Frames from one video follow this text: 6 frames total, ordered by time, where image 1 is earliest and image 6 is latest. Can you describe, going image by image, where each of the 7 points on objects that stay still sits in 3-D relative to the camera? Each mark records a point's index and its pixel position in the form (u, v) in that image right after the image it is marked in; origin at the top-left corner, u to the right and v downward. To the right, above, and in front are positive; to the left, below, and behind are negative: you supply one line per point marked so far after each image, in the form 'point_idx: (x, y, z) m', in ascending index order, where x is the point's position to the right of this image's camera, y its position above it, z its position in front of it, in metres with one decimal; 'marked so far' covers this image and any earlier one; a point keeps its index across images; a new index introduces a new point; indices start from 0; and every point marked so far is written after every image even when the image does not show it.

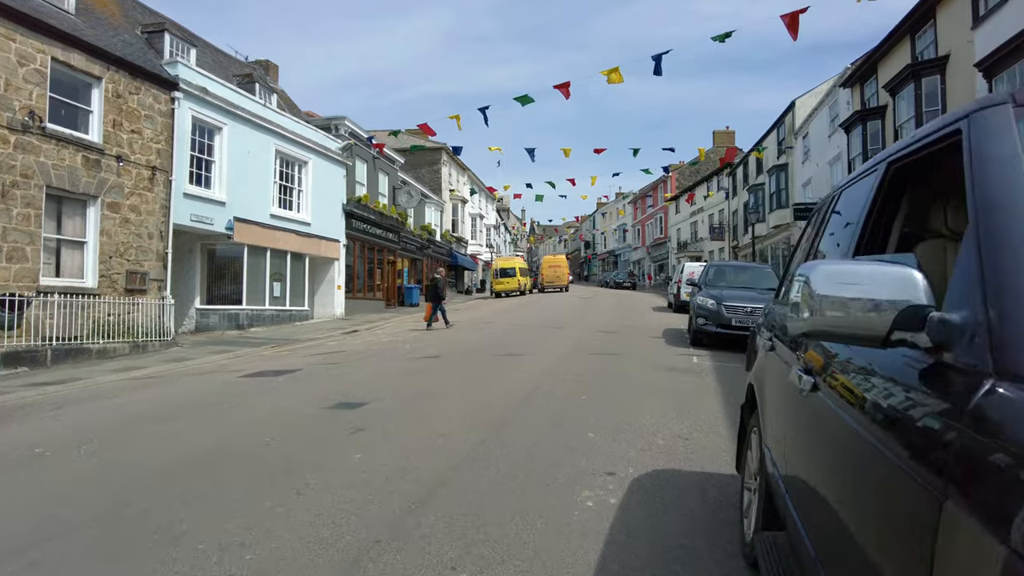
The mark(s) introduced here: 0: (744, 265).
0: (+5.0, +0.5, +13.8) m
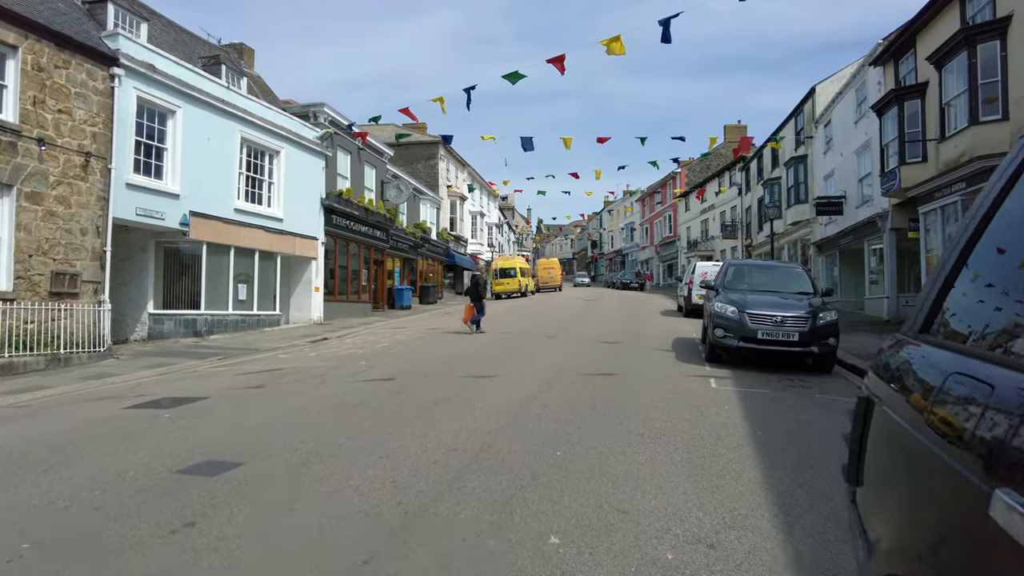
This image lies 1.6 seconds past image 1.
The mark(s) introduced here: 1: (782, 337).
0: (+4.7, +0.4, +11.7) m
1: (+3.8, -0.7, +9.0) m
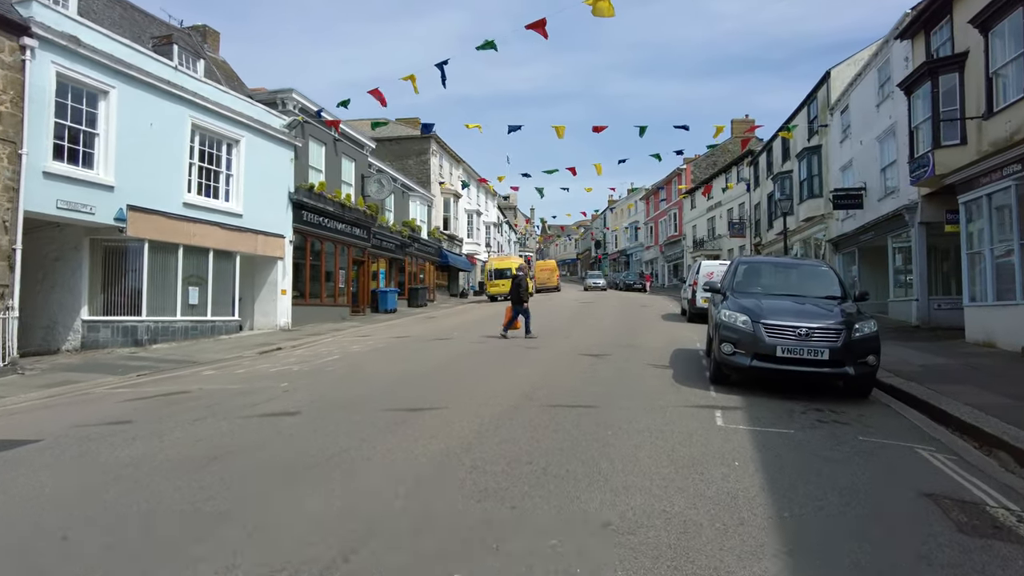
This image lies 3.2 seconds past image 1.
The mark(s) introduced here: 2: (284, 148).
0: (+4.2, +0.4, +9.7) m
1: (+3.2, -0.7, +7.0) m
2: (-7.1, +4.4, +20.0) m
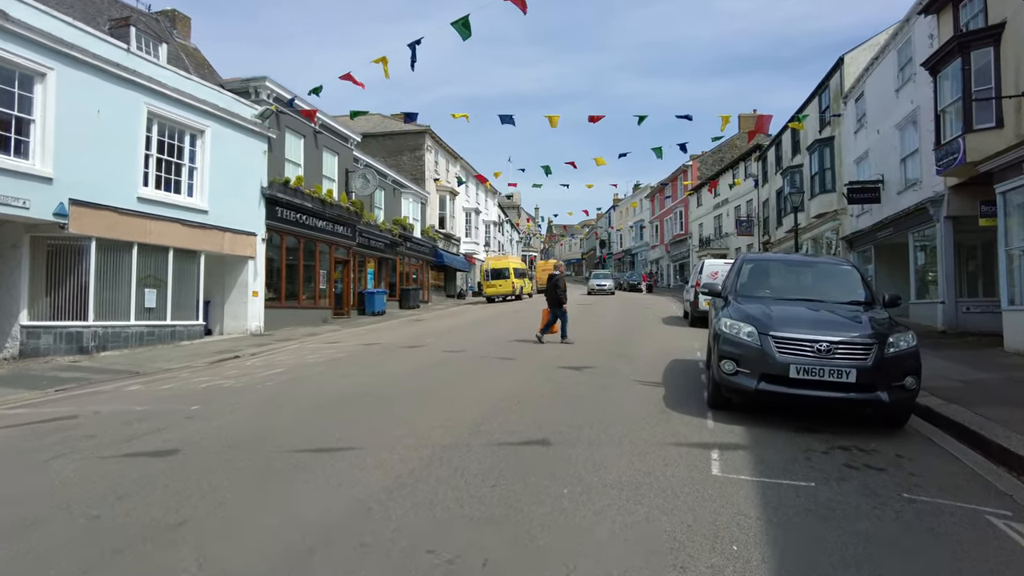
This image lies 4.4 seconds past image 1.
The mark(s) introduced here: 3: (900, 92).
0: (+3.7, +0.3, +8.2) m
1: (+2.8, -0.8, +5.6) m
2: (-7.5, +4.3, +18.7) m
3: (+10.4, +5.3, +17.1) m
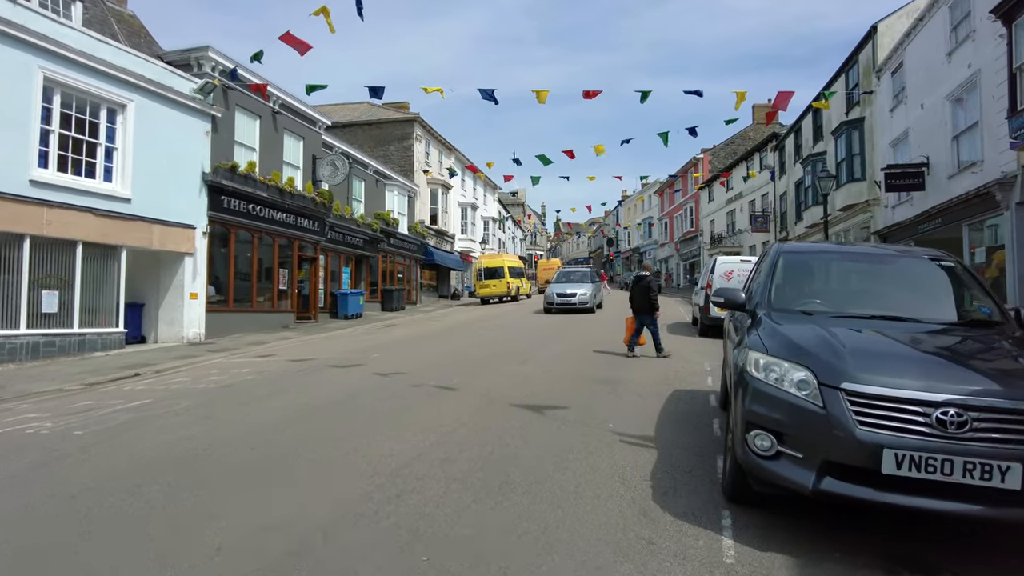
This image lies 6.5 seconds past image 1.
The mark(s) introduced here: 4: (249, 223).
0: (+3.0, +0.3, +5.5) m
1: (+2.0, -0.8, +2.9) m
2: (-8.0, +4.3, +16.1) m
3: (+9.8, +5.2, +14.3) m
4: (-7.5, +1.8, +18.2) m
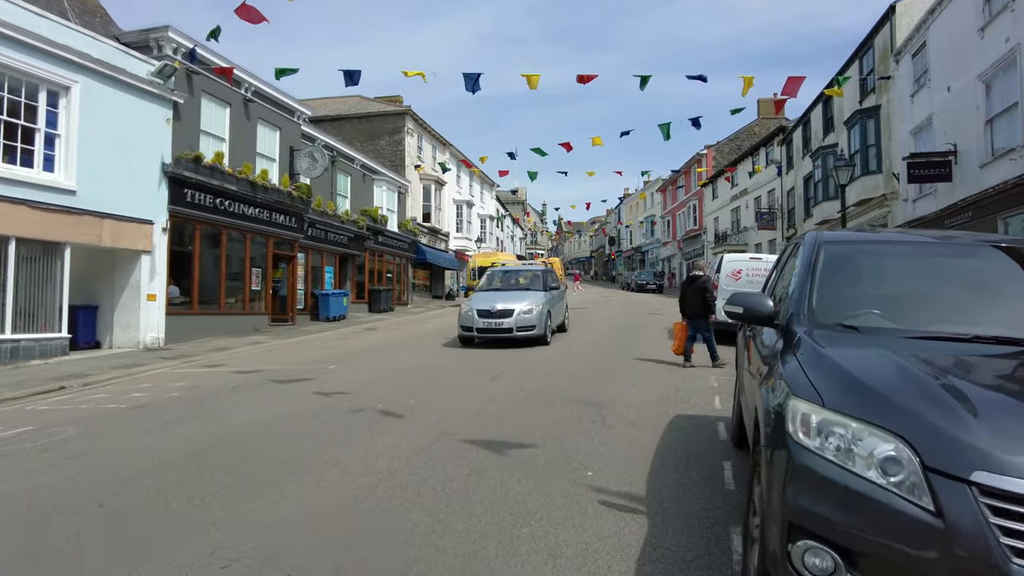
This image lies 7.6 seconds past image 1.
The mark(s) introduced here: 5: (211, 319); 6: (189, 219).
0: (+2.7, +0.3, +4.1) m
1: (+1.6, -0.9, +1.5) m
2: (-8.3, +4.3, +14.8) m
3: (+9.5, +5.2, +12.8) m
4: (-7.8, +1.8, +16.8) m
5: (-7.9, -0.8, +16.9) m
6: (-8.1, +1.7, +16.1) m
